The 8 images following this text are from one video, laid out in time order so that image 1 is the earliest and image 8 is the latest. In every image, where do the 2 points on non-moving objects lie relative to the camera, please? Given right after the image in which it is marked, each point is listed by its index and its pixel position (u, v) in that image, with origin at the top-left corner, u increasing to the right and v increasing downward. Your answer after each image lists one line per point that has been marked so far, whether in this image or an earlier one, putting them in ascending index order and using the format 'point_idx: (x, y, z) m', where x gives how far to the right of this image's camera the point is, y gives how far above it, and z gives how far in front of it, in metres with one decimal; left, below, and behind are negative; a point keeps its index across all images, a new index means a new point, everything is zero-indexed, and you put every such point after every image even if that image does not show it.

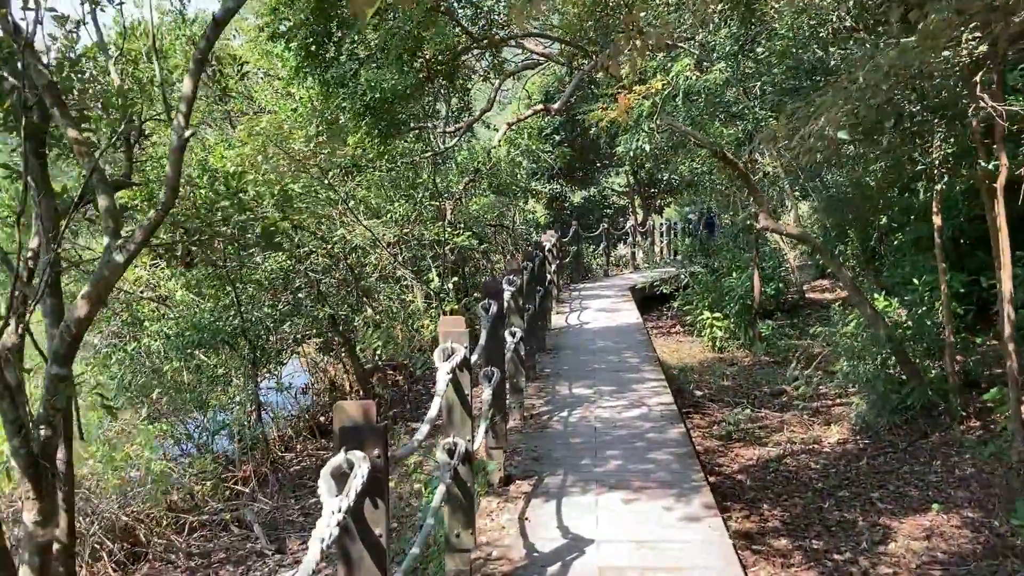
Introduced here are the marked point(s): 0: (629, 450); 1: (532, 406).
0: (+0.5, -0.7, +3.8) m
1: (+0.1, -0.6, +4.6) m
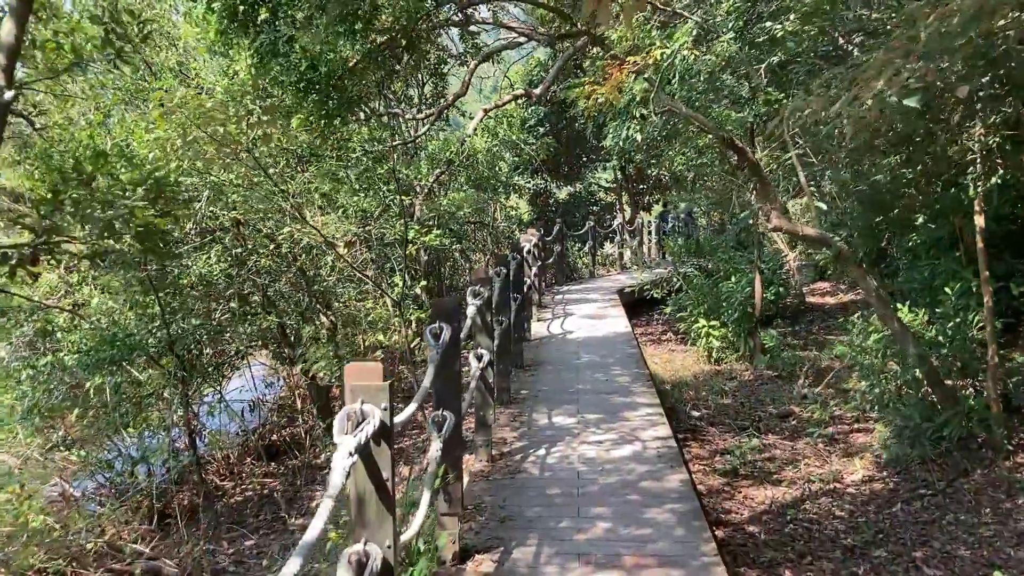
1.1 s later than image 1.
0: (+0.4, -0.8, +3.0) m
1: (0.0, -0.7, +3.8) m
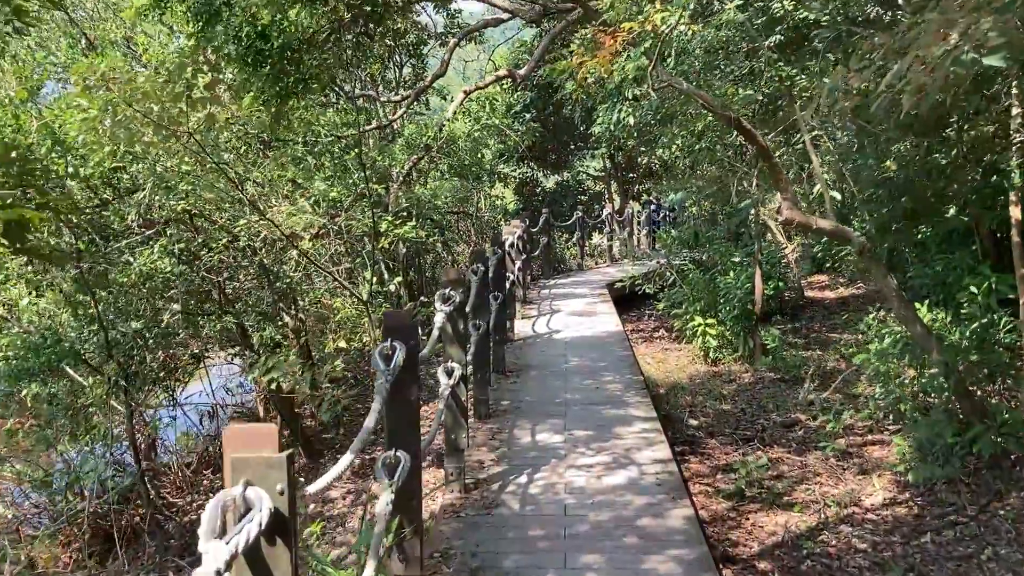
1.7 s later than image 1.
0: (+0.3, -0.8, +2.5) m
1: (-0.1, -0.7, +3.4) m
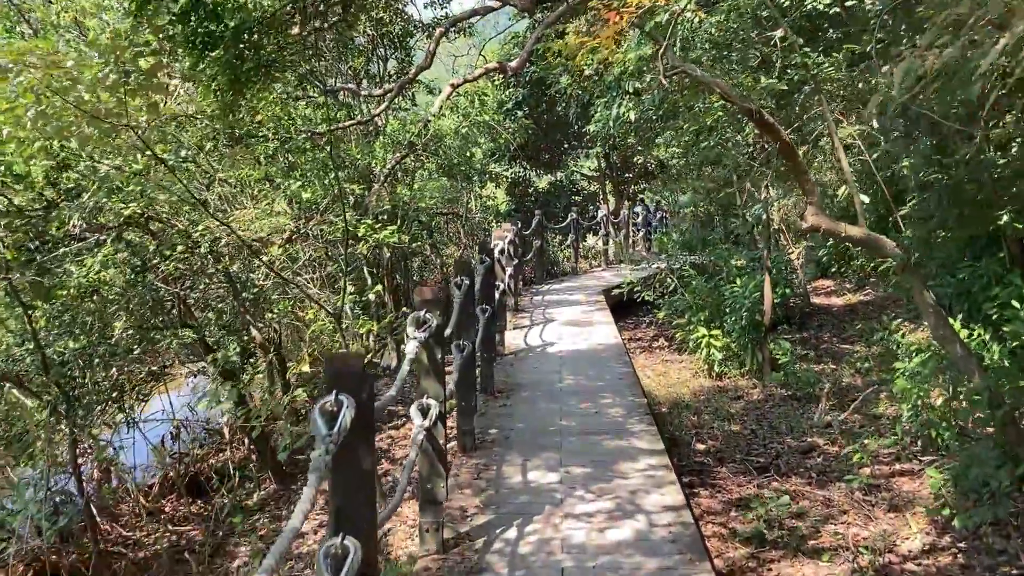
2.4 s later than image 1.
0: (+0.3, -0.8, +2.1) m
1: (-0.2, -0.8, +2.9) m
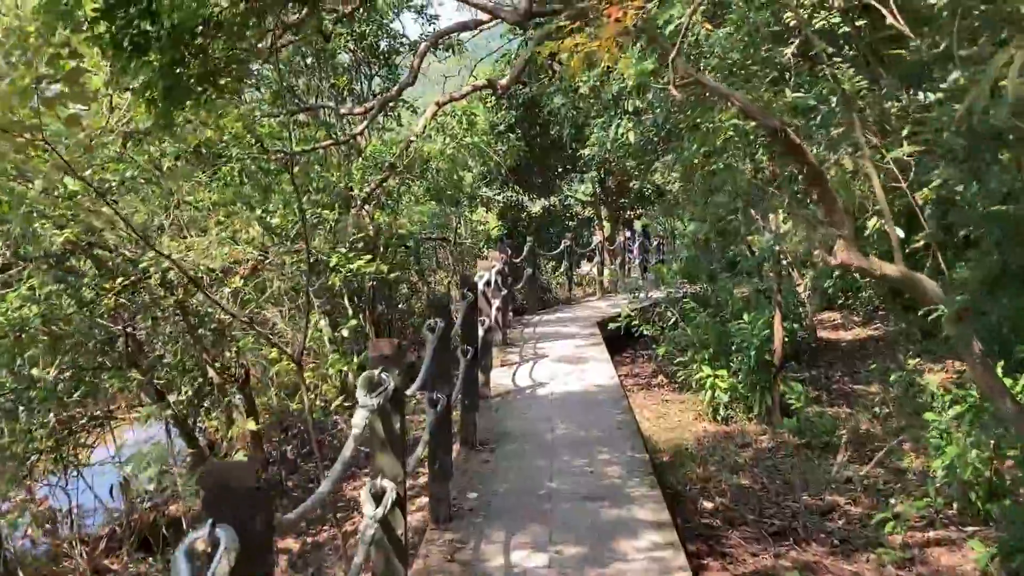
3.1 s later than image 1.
0: (+0.2, -1.0, +1.6) m
1: (-0.2, -0.9, +2.4) m
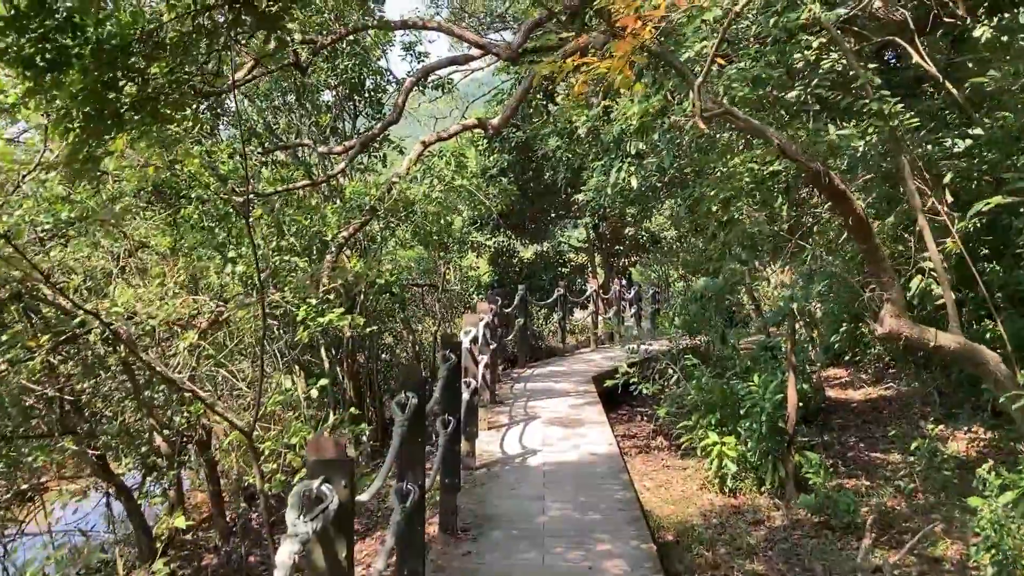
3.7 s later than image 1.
0: (+0.2, -1.1, +1.0) m
1: (-0.3, -1.1, +1.8) m
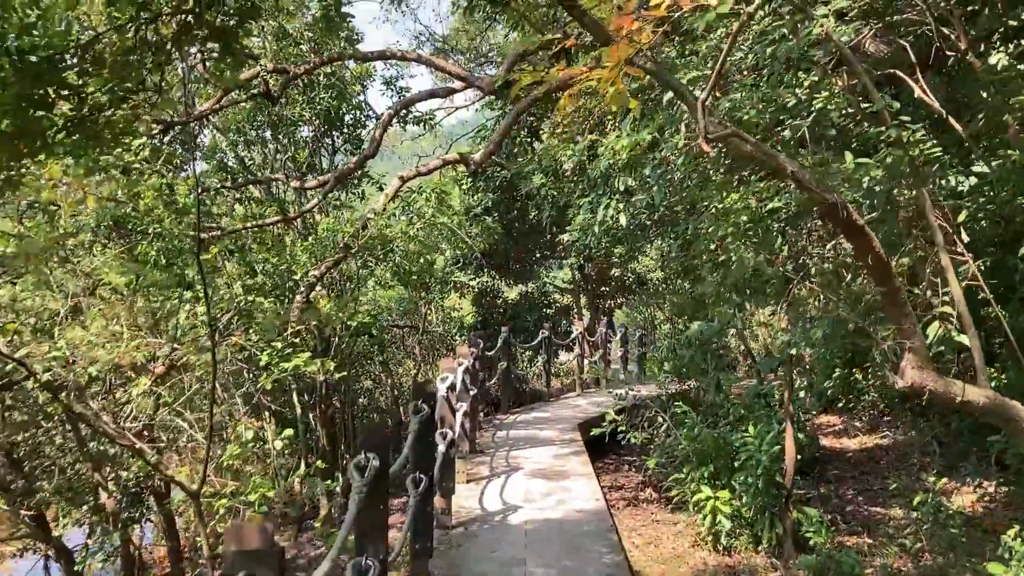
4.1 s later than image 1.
0: (+0.1, -1.1, +0.7) m
1: (-0.3, -1.1, +1.5) m
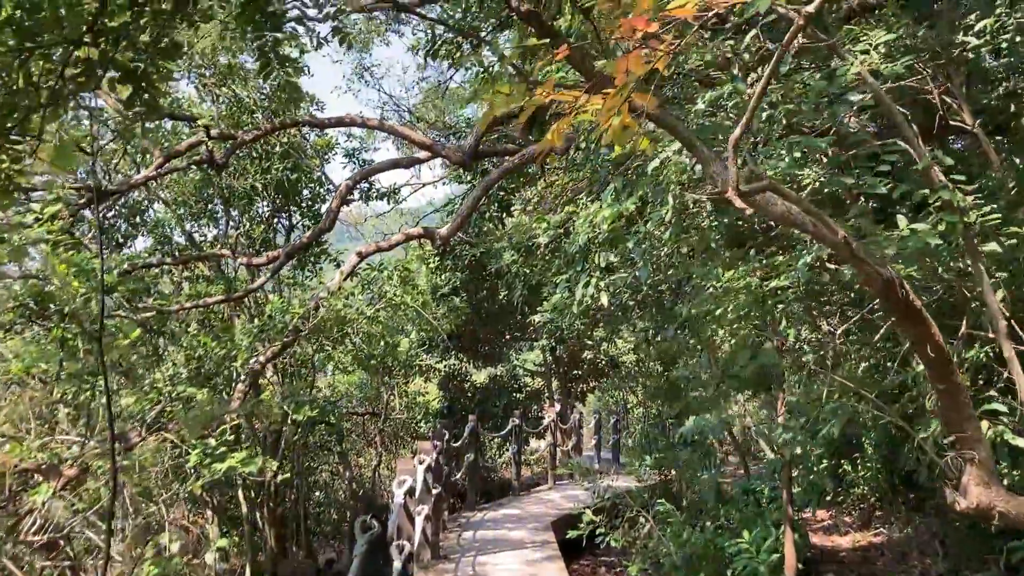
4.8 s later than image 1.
0: (+0.1, -1.2, +0.1) m
1: (-0.4, -1.3, +0.9) m
